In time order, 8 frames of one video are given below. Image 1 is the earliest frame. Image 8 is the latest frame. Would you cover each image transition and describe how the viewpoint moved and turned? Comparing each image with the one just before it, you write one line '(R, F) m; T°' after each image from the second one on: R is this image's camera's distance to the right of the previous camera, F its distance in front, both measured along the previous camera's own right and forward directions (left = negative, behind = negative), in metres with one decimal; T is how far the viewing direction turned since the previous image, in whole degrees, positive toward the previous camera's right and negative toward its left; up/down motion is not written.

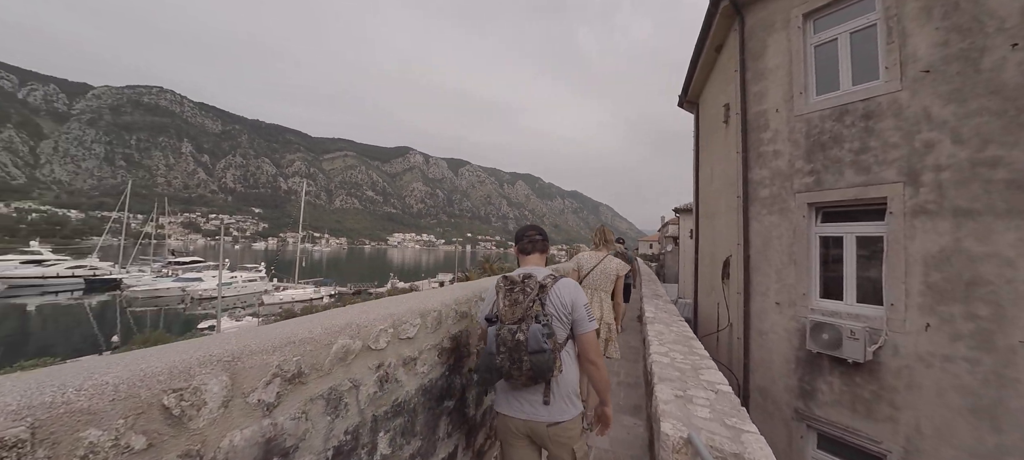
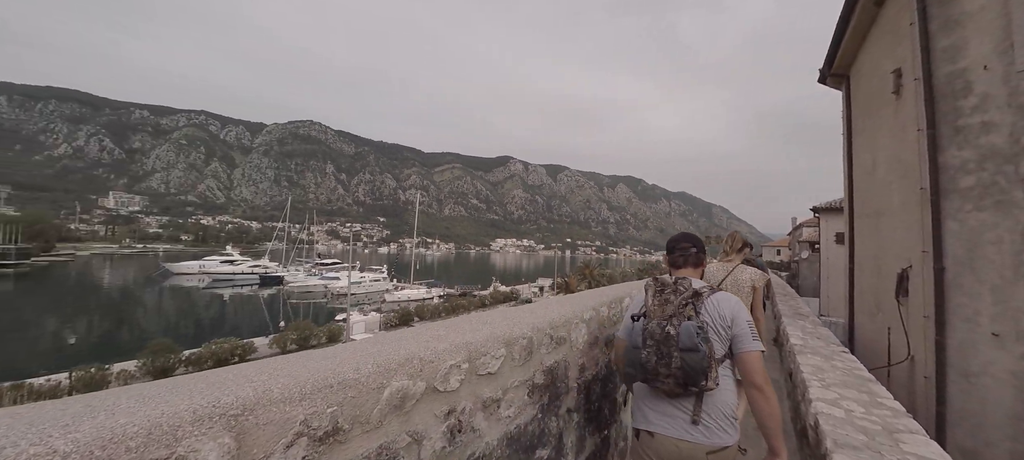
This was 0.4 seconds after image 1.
(0.0, +0.3) m; -14°
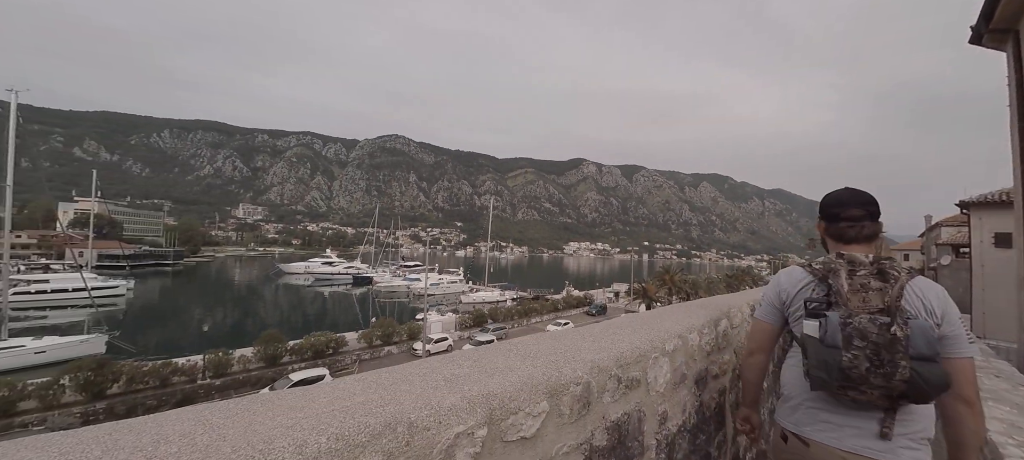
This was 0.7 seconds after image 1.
(+0.1, +0.3) m; -11°
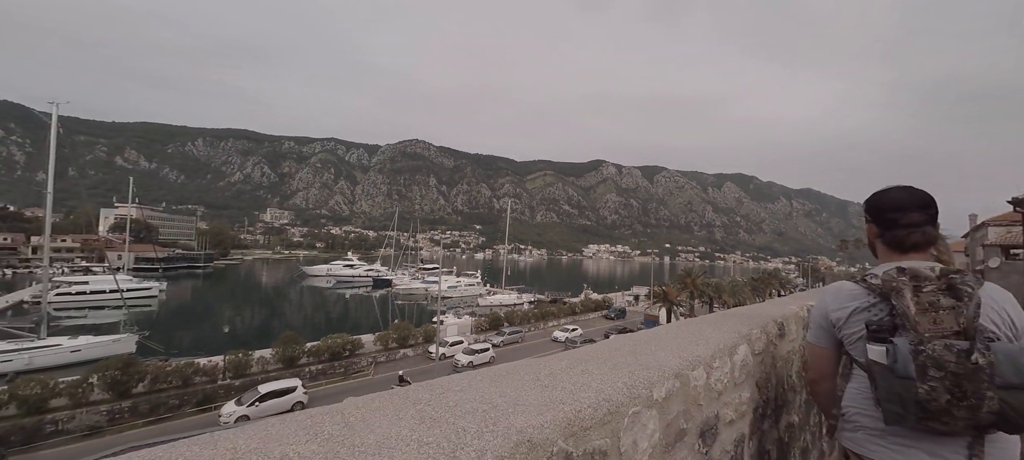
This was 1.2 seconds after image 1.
(+0.2, +0.3) m; -3°
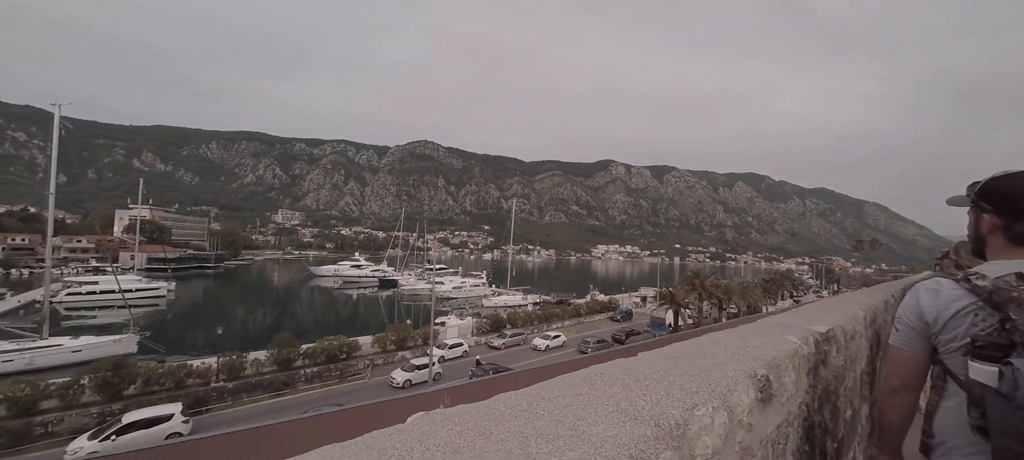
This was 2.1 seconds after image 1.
(+0.5, +0.6) m; -1°
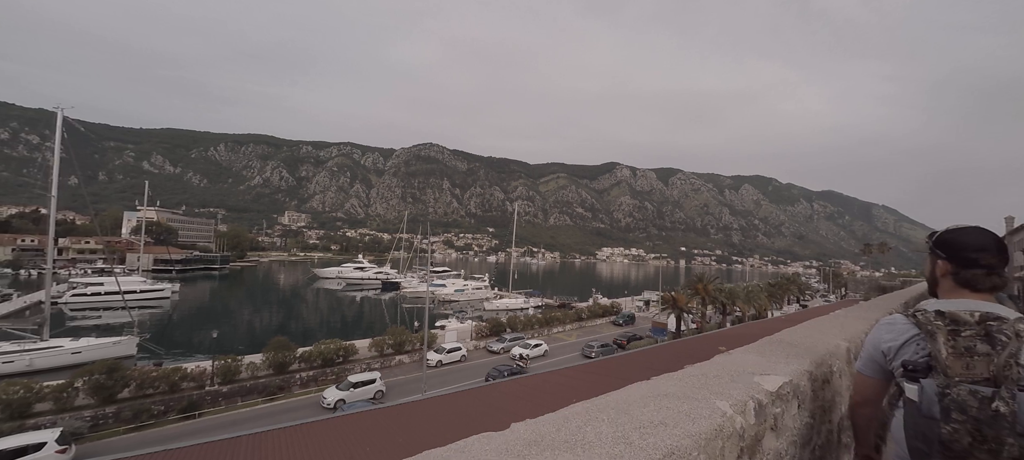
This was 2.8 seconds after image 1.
(+0.3, +0.2) m; -1°
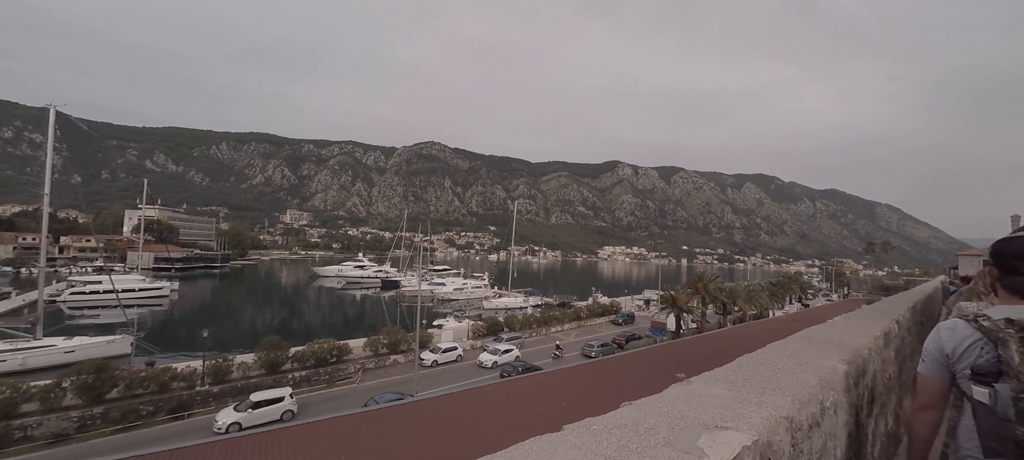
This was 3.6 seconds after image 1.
(+0.3, +0.3) m; 0°
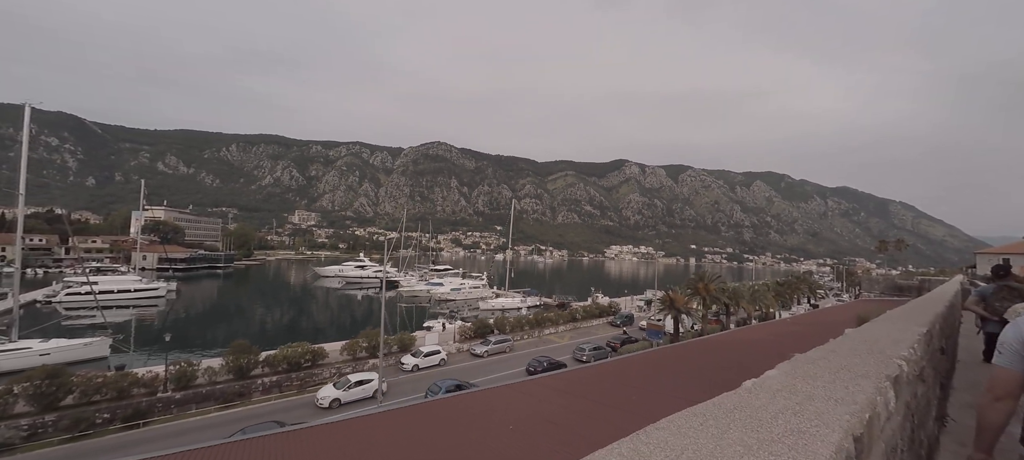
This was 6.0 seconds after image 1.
(+1.1, +1.1) m; -1°
